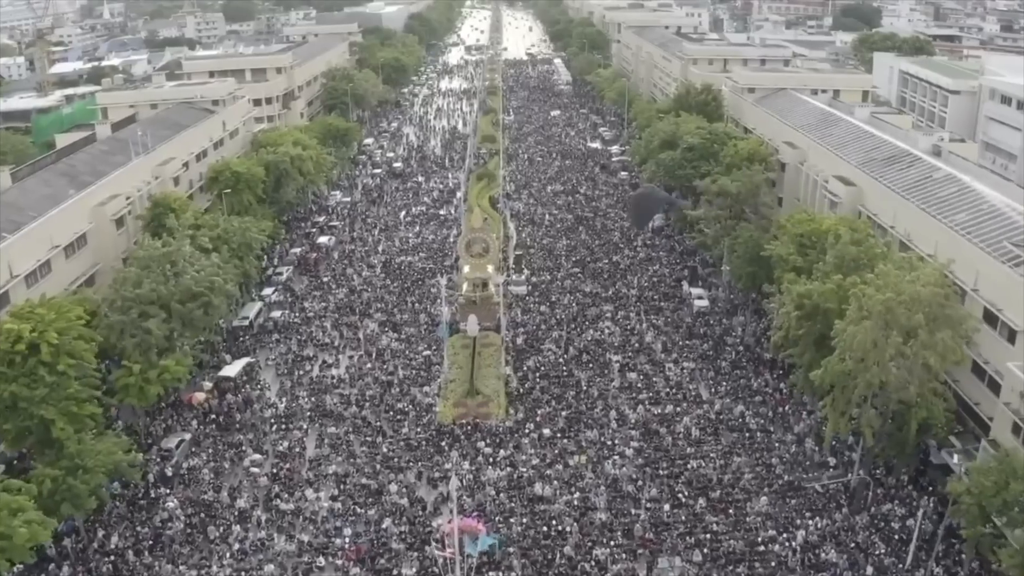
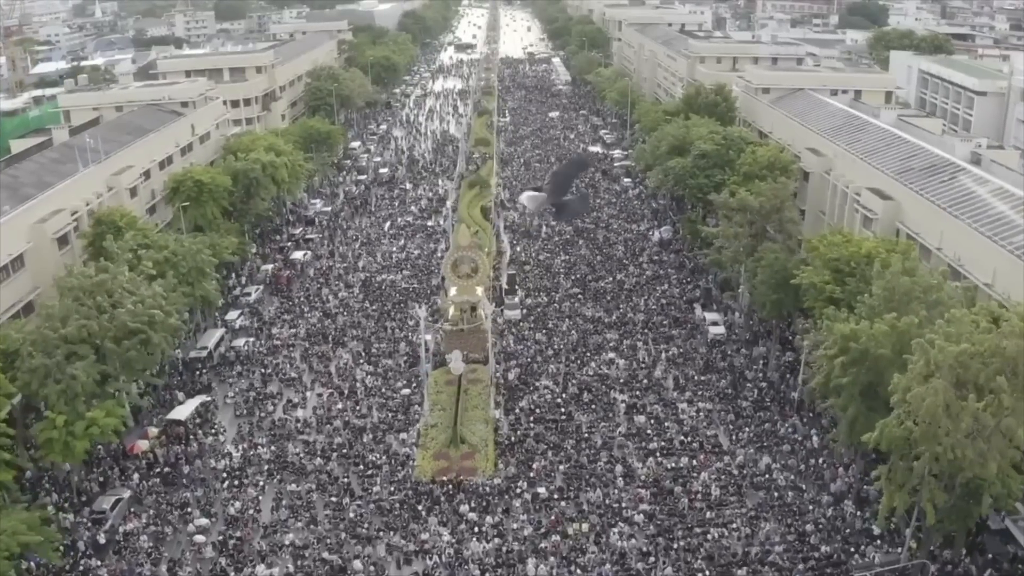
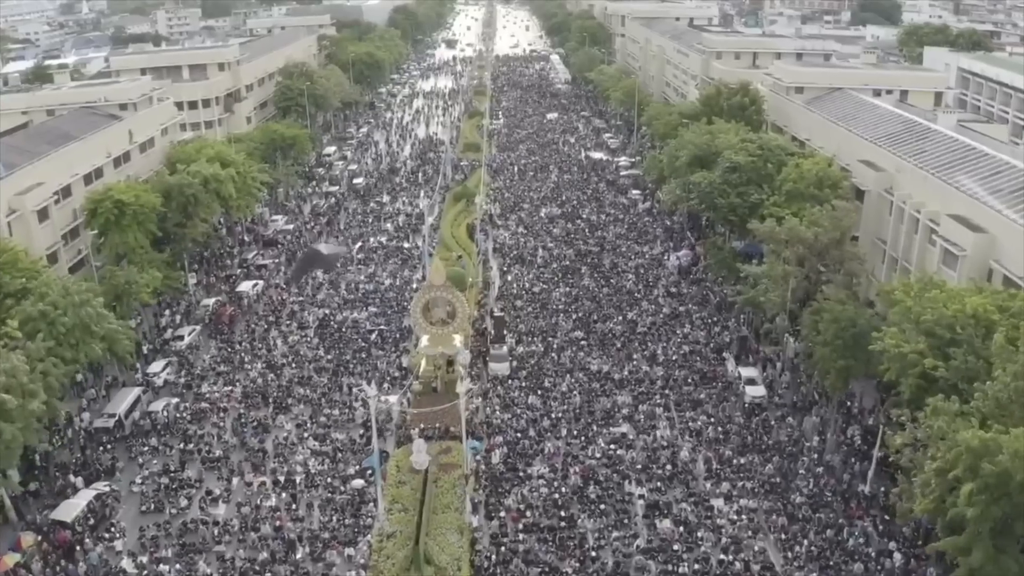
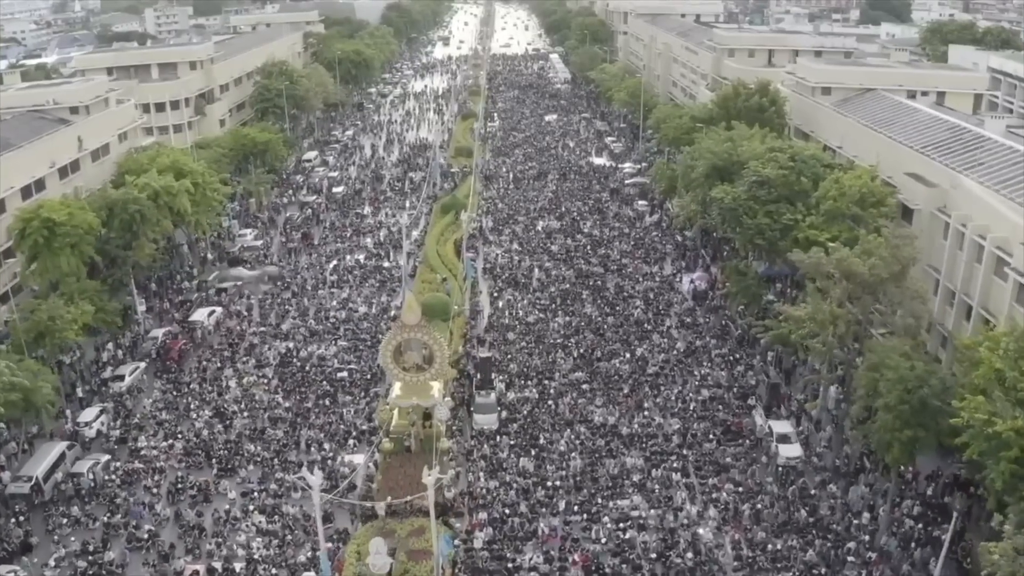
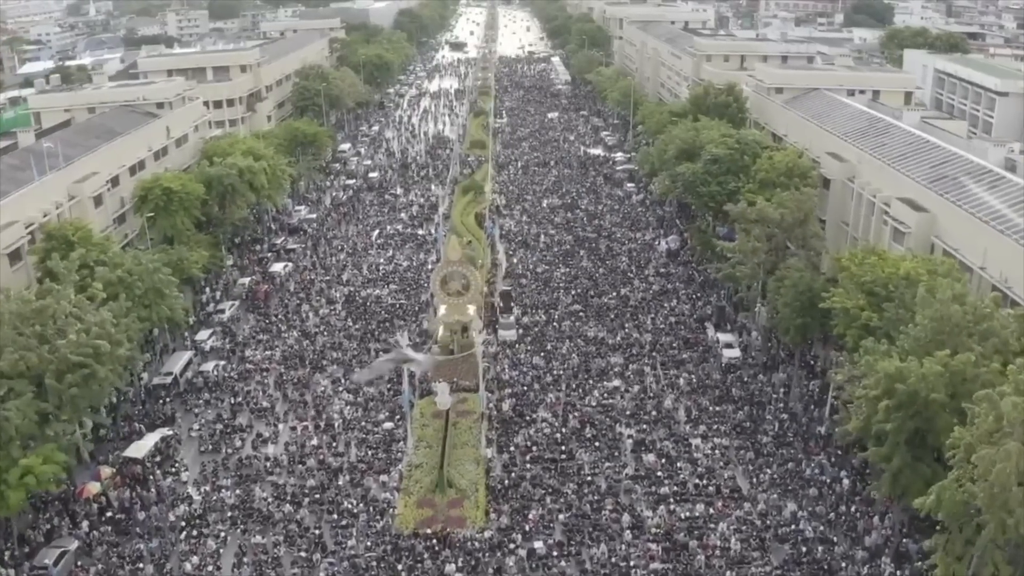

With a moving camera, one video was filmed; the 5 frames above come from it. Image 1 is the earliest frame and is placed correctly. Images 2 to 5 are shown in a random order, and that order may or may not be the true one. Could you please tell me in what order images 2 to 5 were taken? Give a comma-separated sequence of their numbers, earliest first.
2, 5, 3, 4
